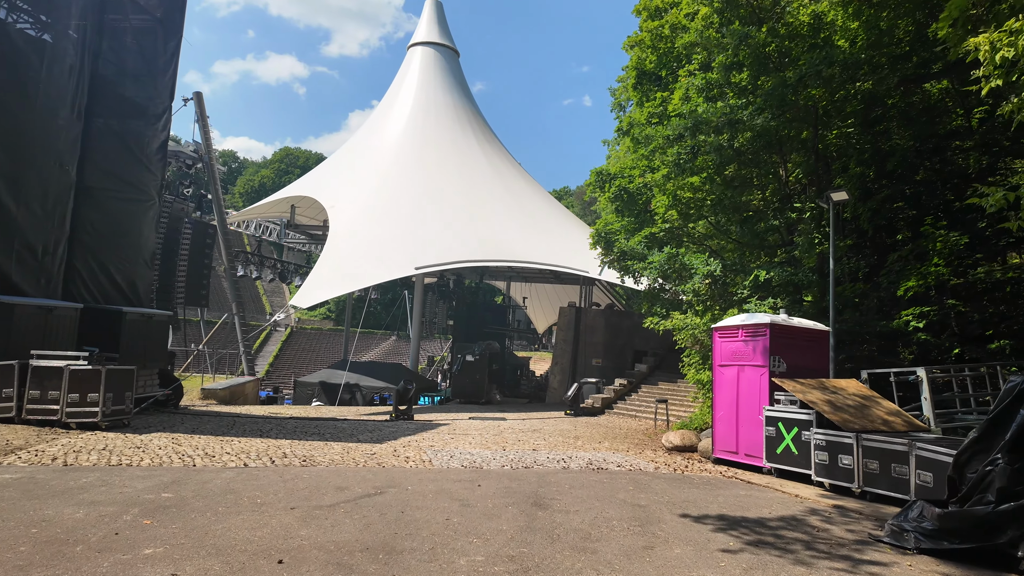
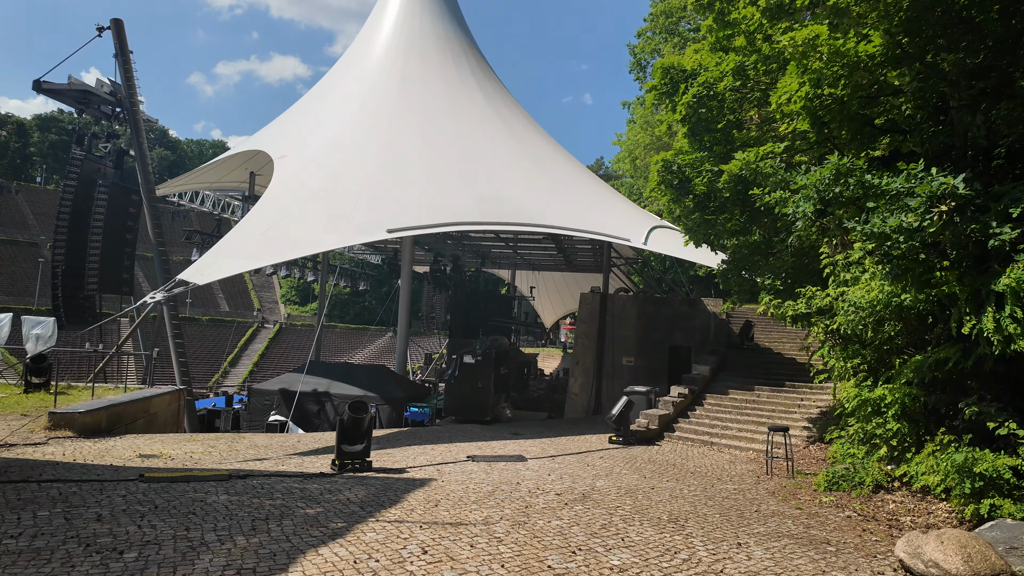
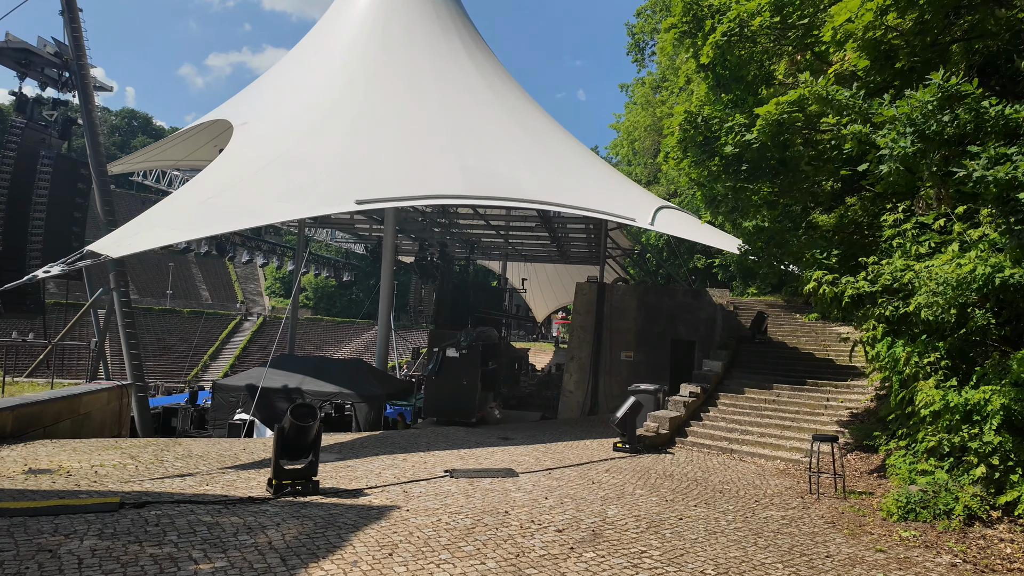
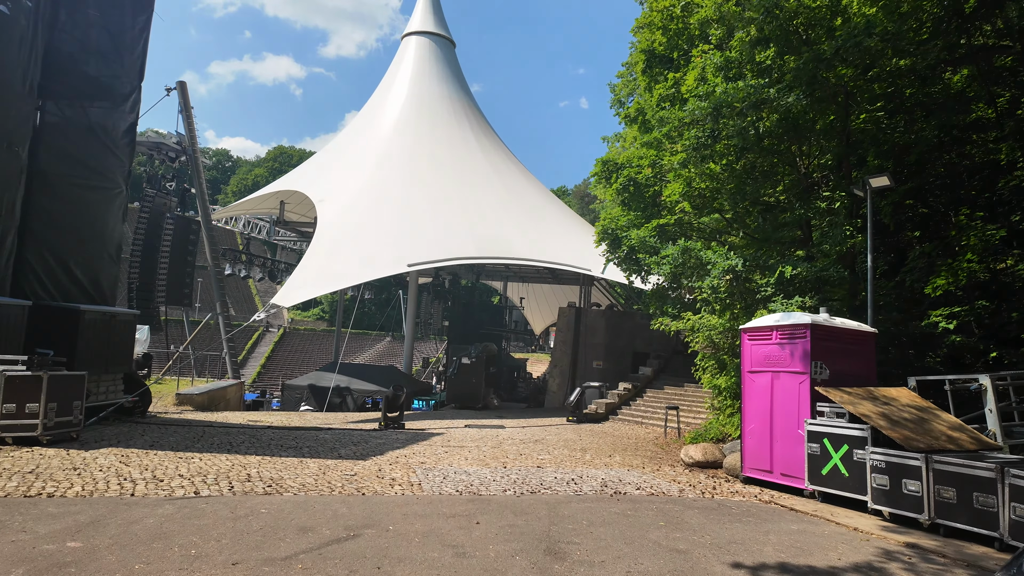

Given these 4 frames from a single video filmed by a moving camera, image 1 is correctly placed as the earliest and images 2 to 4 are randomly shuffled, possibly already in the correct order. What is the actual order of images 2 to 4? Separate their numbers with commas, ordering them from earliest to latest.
4, 2, 3
